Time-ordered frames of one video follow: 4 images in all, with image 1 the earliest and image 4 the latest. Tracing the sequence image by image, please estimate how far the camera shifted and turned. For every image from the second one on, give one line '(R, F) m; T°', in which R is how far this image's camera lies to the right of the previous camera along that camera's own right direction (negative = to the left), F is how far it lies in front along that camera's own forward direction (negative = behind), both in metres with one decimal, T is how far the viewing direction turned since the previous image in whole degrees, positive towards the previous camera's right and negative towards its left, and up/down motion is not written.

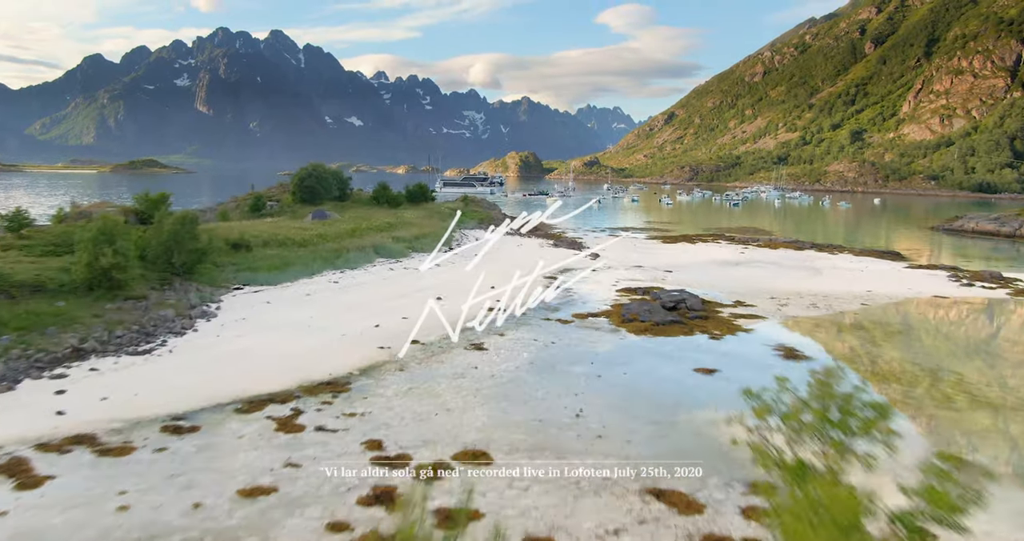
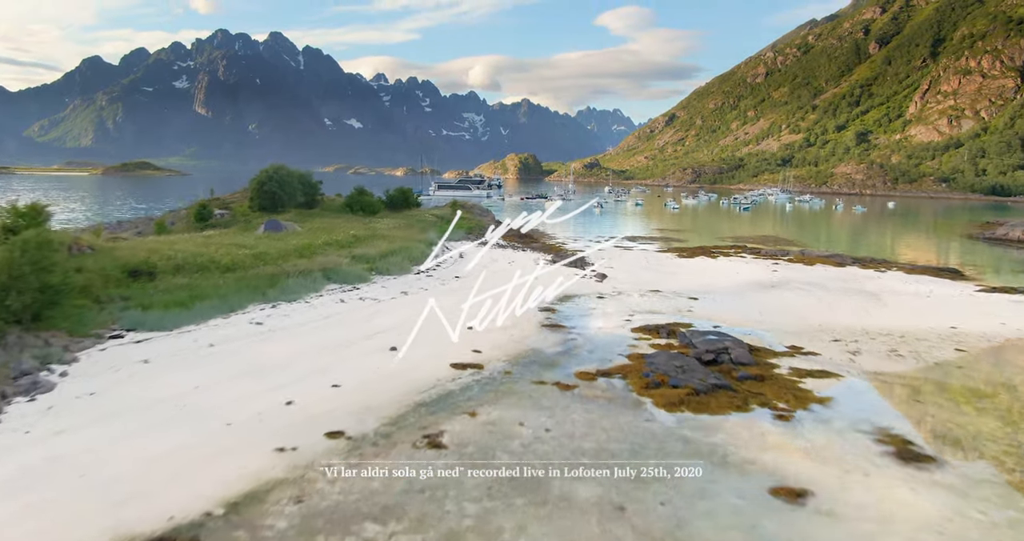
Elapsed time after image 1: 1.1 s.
(+0.6, +8.2) m; 0°
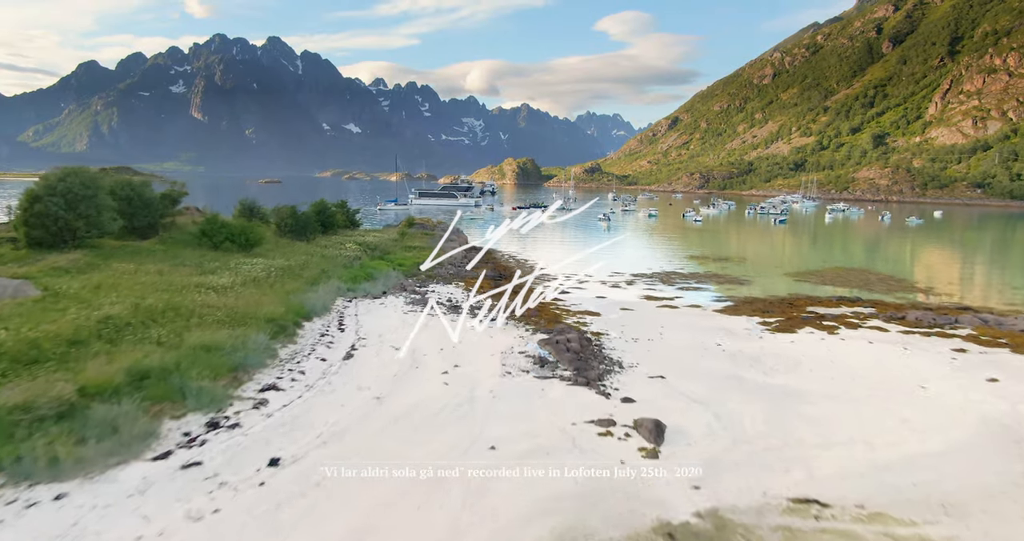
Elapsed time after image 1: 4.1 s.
(+1.8, +22.9) m; 0°
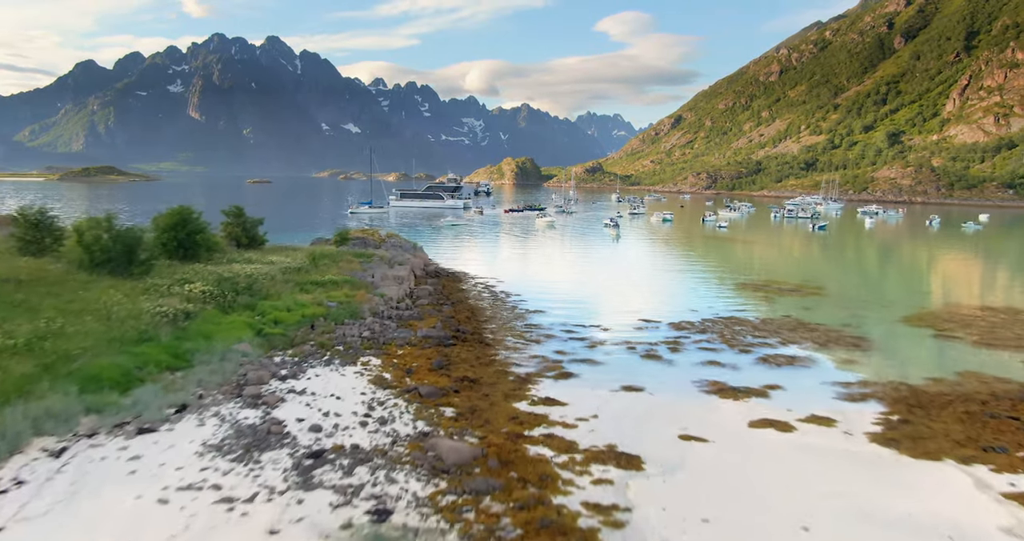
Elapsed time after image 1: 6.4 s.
(+1.3, +17.2) m; 0°
